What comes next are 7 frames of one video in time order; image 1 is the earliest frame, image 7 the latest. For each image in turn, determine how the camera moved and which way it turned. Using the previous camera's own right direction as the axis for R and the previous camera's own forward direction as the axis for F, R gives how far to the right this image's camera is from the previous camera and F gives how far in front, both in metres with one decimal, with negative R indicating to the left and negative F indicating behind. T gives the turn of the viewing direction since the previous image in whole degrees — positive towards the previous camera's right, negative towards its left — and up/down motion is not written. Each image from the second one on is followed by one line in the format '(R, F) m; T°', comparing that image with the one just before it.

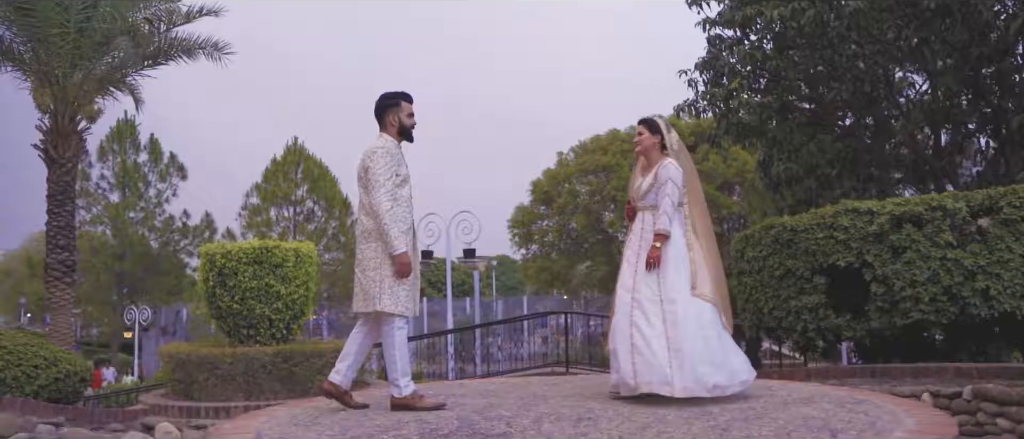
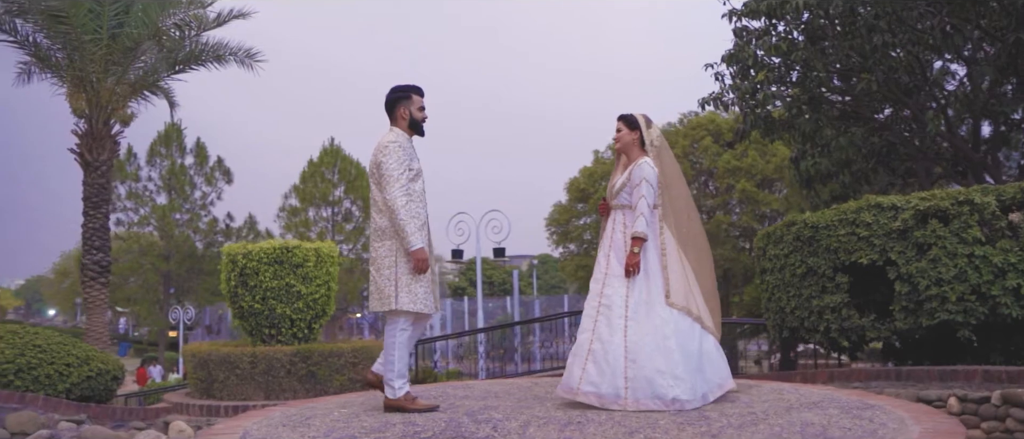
(+0.5, +0.1) m; -4°
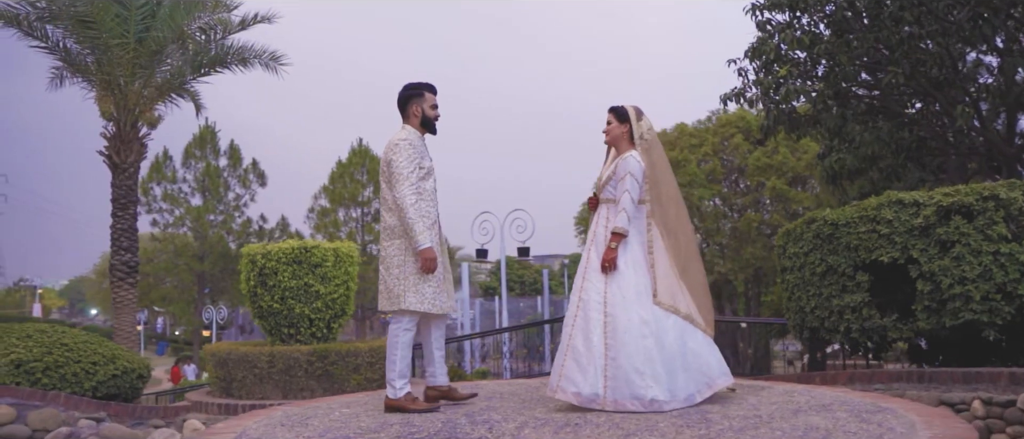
(+0.3, +0.1) m; -3°
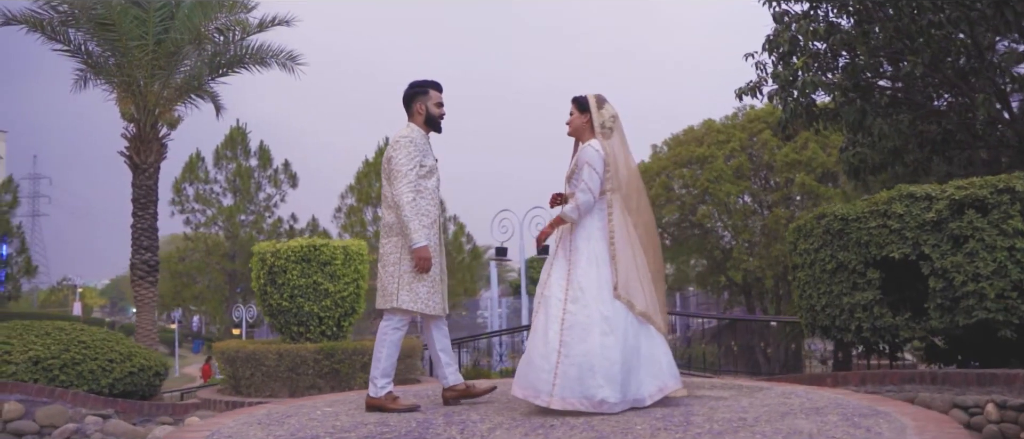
(+0.5, +0.1) m; -3°
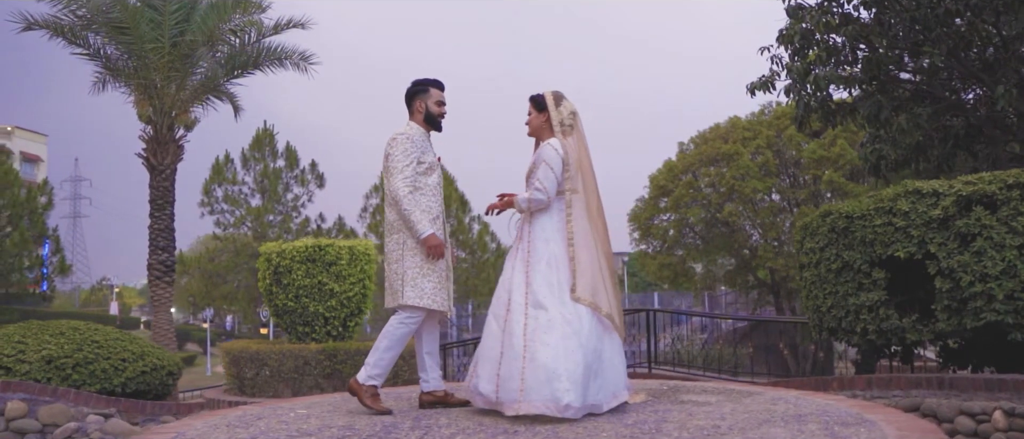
(+0.5, +0.2) m; -3°
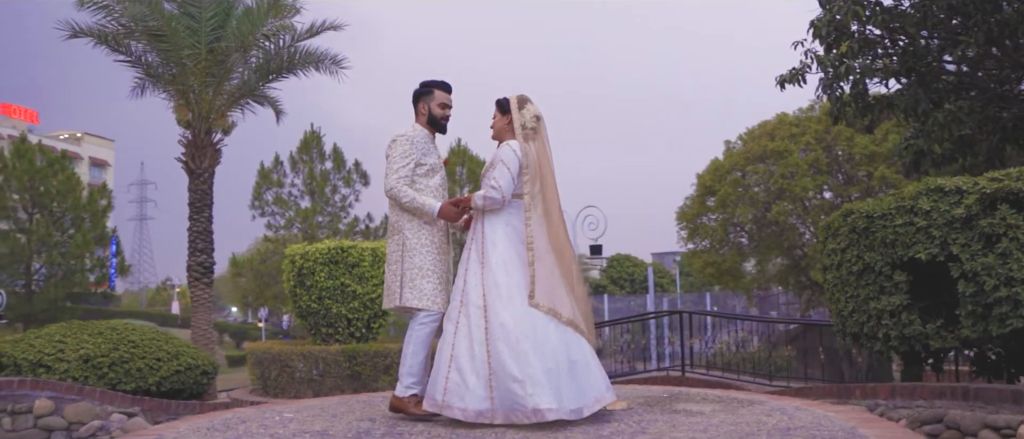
(+0.6, +0.2) m; -5°
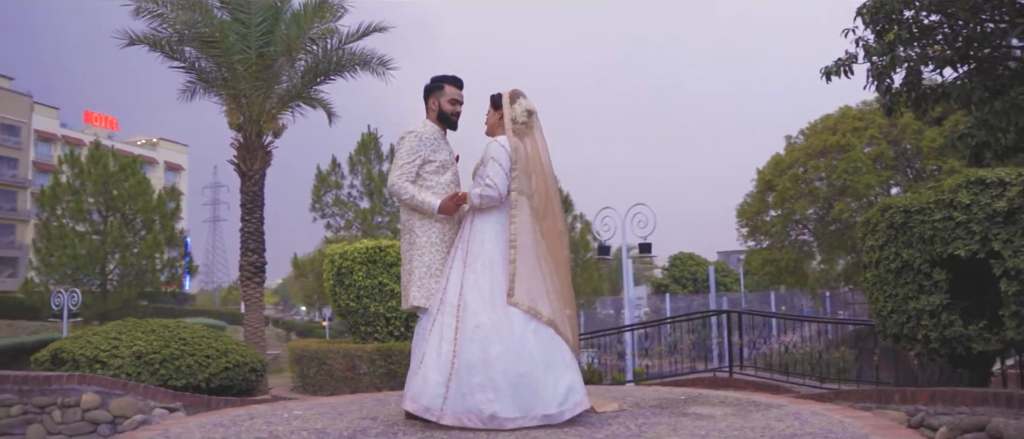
(+0.5, +0.2) m; -5°
